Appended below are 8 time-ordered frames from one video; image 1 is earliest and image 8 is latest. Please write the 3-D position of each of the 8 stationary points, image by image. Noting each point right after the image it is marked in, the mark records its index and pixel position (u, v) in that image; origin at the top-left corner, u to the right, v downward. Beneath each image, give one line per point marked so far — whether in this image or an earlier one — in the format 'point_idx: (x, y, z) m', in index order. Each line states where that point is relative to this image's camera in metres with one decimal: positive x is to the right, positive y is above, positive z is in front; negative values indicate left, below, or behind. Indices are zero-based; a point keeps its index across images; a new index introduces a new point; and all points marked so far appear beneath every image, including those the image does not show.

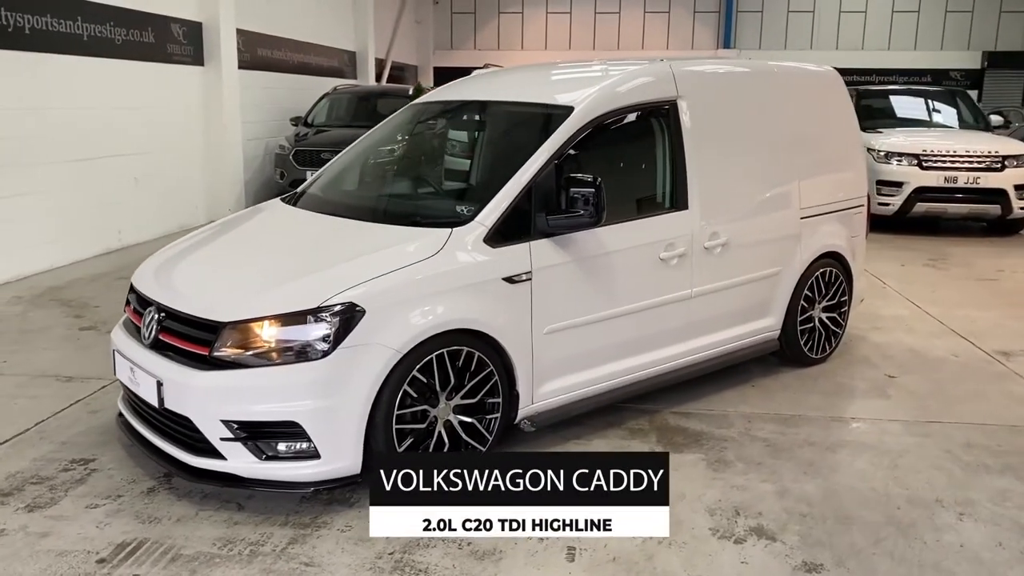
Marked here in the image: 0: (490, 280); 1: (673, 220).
0: (-0.1, 0.0, +3.5) m
1: (+0.8, +0.3, +4.2) m
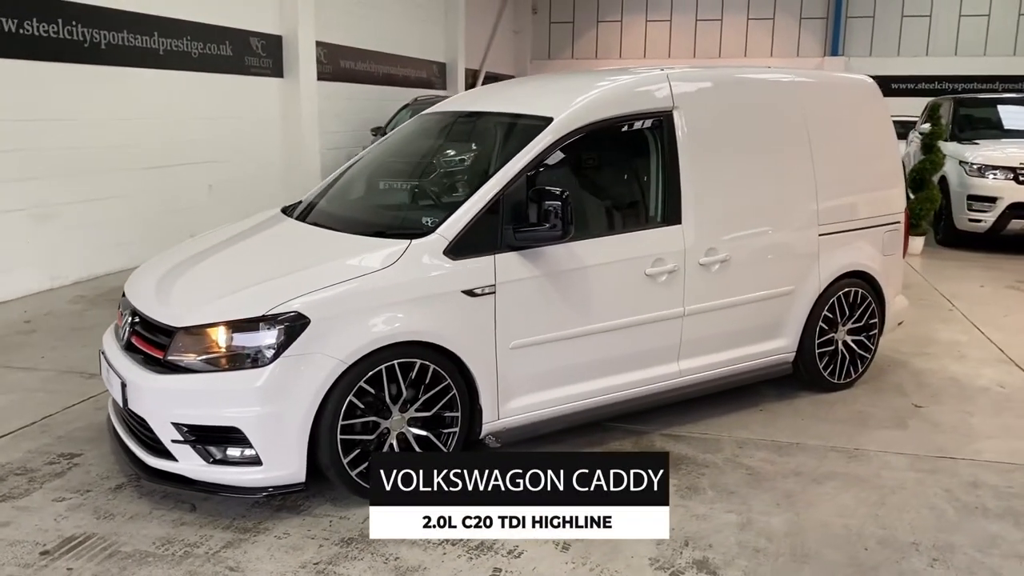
0: (-0.3, 0.0, +3.4) m
1: (+0.7, +0.3, +4.0) m
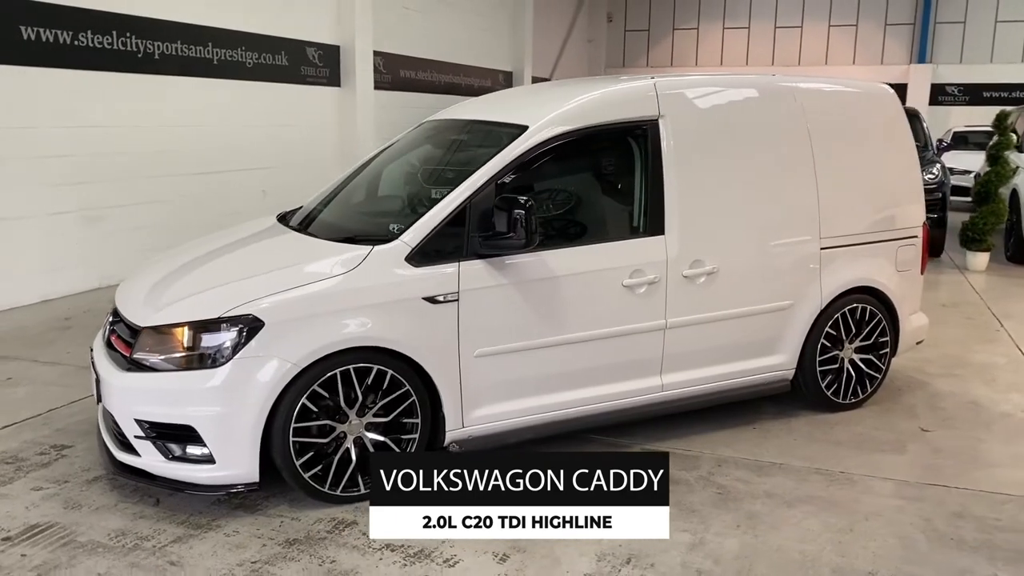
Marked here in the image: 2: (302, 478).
0: (-0.4, 0.0, +3.4) m
1: (+0.6, +0.2, +4.0) m
2: (-0.8, -0.8, +3.3) m
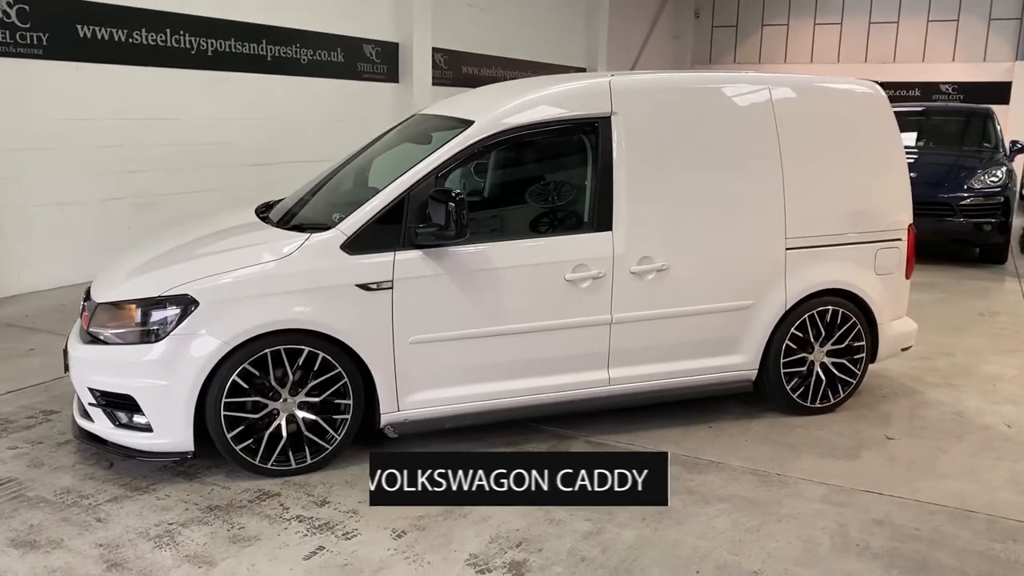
0: (-0.7, 0.0, +3.6) m
1: (+0.4, +0.2, +4.0) m
2: (-1.2, -0.7, +3.6) m
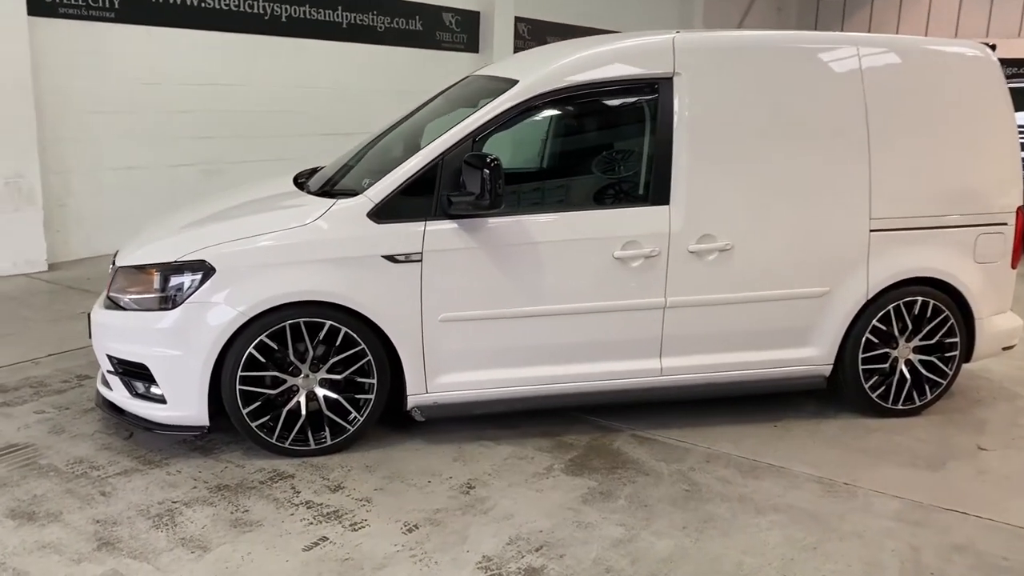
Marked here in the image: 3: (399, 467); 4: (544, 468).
0: (-0.6, +0.1, +3.4) m
1: (+0.6, +0.3, +3.6) m
2: (-1.1, -0.6, +3.4) m
3: (-0.5, -0.7, +3.3) m
4: (+0.1, -0.7, +3.4) m
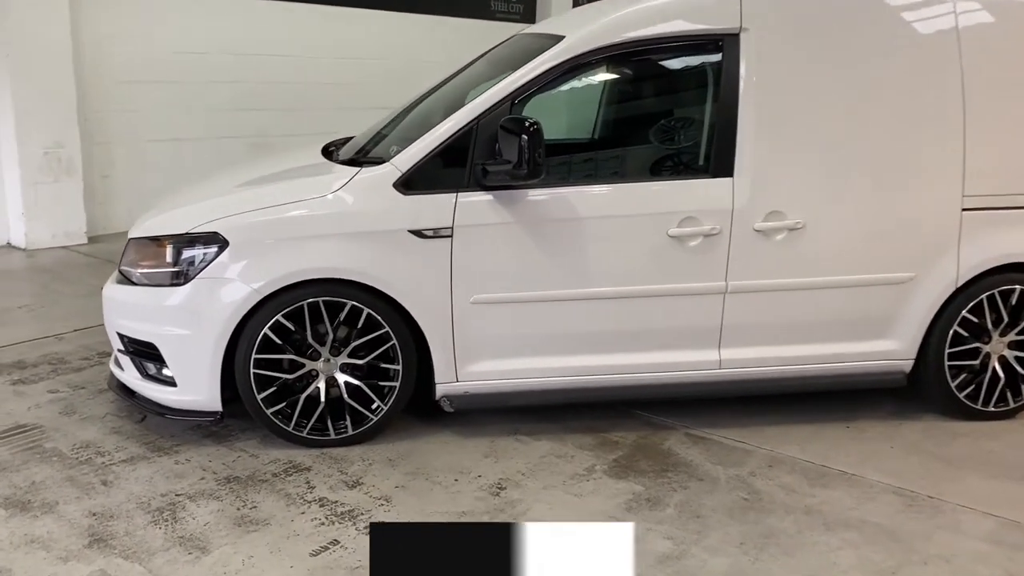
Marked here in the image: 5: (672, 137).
0: (-0.4, +0.2, +3.1) m
1: (+0.7, +0.4, +3.2) m
2: (-0.9, -0.5, +3.1) m
3: (-0.3, -0.6, +3.1) m
4: (+0.3, -0.7, +3.0) m
5: (+0.6, +0.6, +3.2) m
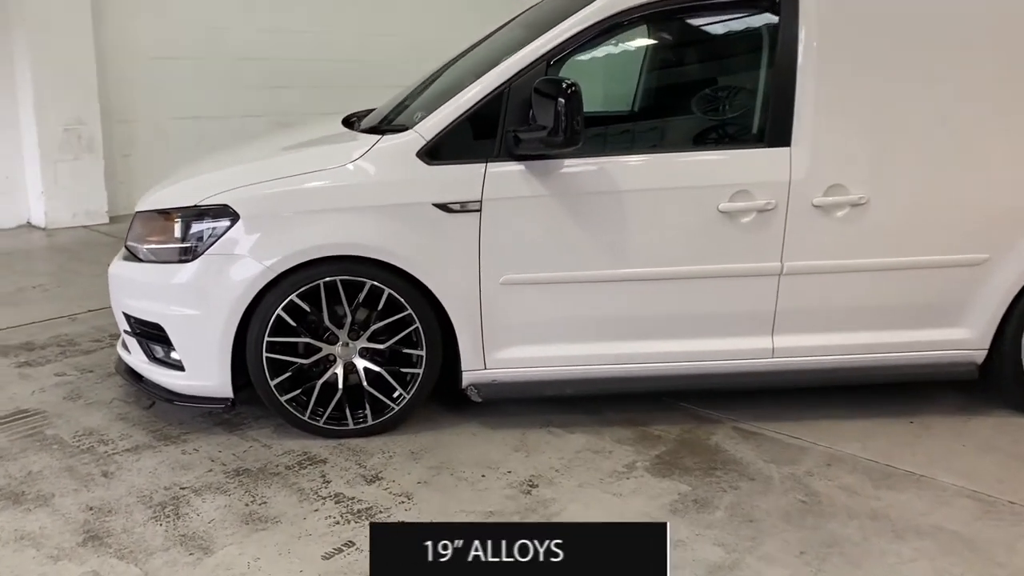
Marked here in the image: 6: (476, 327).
0: (-0.3, +0.3, +2.8) m
1: (+0.9, +0.5, +3.0) m
2: (-0.8, -0.4, +2.9) m
3: (-0.2, -0.6, +2.8) m
4: (+0.4, -0.6, +2.8) m
5: (+0.7, +0.7, +3.0) m
6: (-0.1, -0.1, +2.9) m
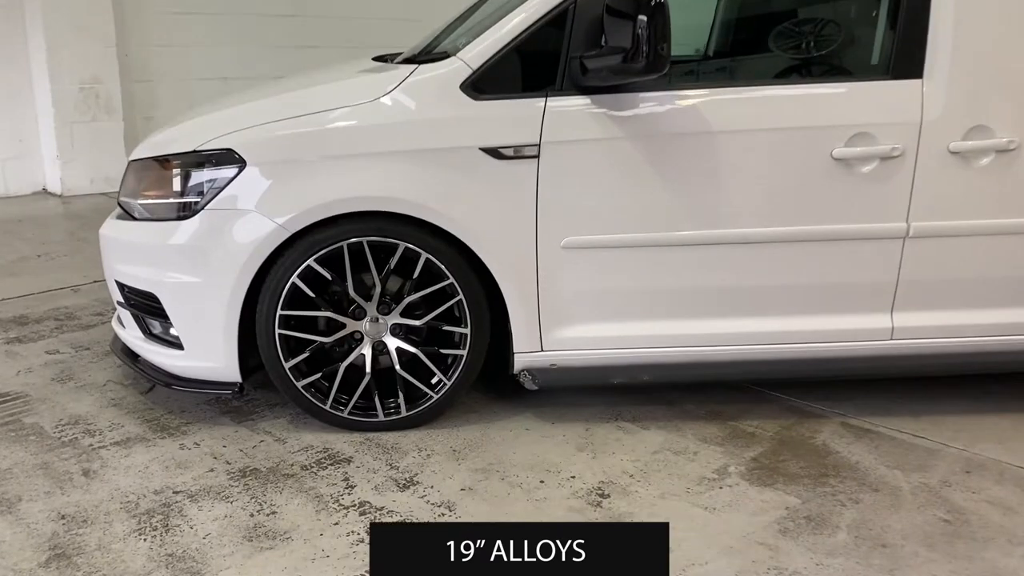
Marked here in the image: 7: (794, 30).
0: (-0.2, +0.4, +2.3) m
1: (+1.1, +0.6, +2.4) m
2: (-0.6, -0.3, +2.4) m
3: (0.0, -0.5, +2.3) m
4: (+0.5, -0.5, +2.2) m
5: (+0.9, +0.8, +2.4) m
6: (+0.1, 0.0, +2.4) m
7: (+0.9, +0.8, +2.4) m
